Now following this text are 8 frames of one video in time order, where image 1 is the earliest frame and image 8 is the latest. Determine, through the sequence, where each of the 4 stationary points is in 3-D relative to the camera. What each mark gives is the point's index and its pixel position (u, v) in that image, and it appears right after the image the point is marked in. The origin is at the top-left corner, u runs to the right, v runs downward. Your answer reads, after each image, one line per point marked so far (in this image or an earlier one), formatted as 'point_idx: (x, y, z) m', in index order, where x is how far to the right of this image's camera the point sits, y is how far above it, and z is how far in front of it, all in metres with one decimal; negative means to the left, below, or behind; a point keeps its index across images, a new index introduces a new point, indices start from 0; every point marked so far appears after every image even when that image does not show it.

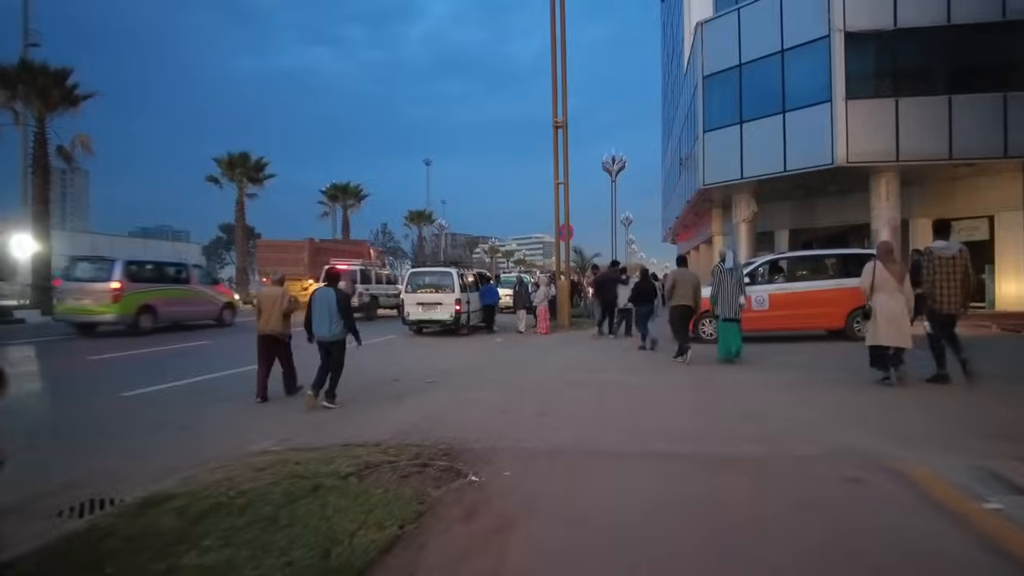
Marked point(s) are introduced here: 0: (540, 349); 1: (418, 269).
0: (+0.7, -1.4, +17.2) m
1: (-2.7, +0.5, +20.0) m
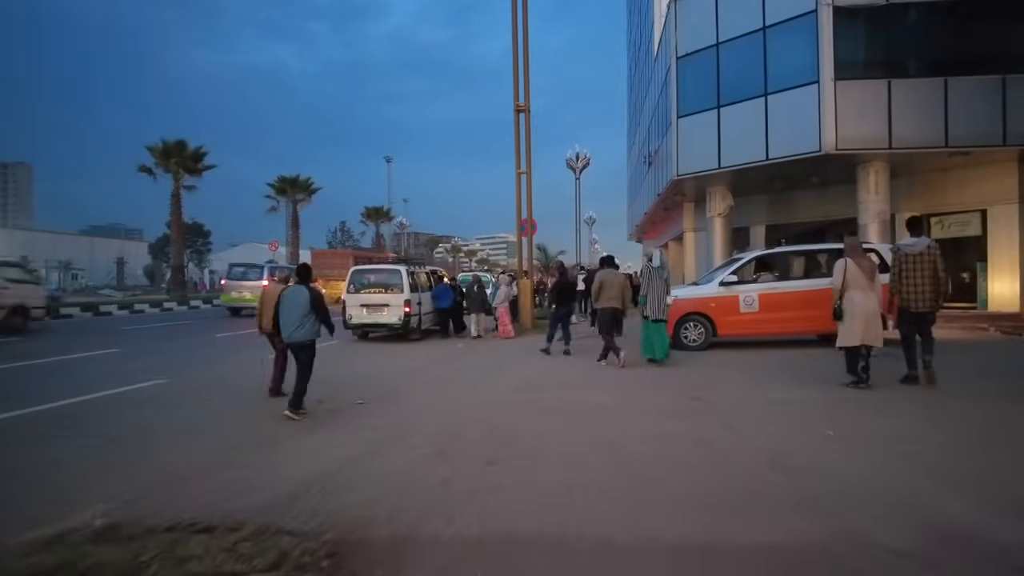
0: (-0.3, -1.4, +15.3) m
1: (-3.8, +0.6, +17.9) m
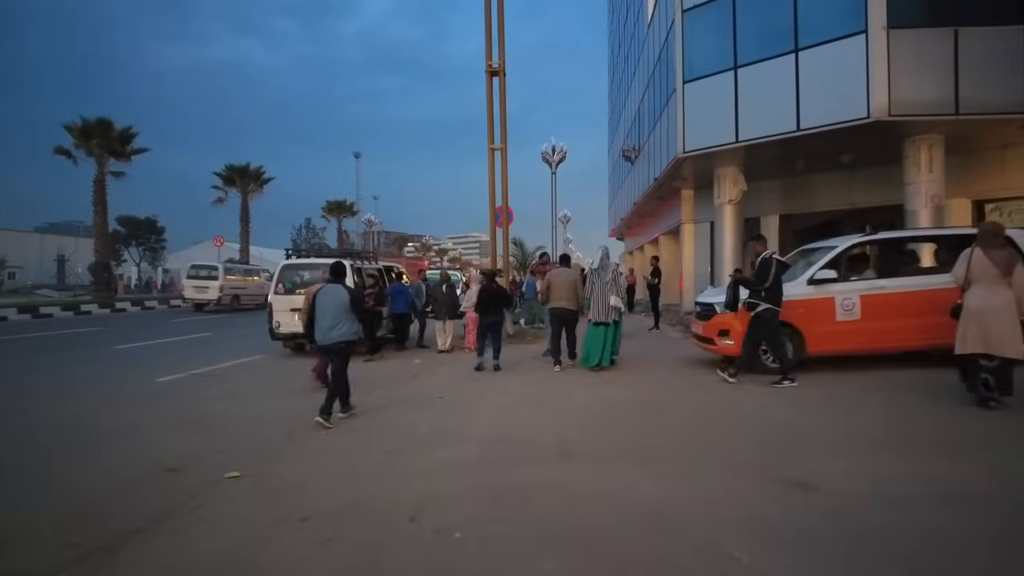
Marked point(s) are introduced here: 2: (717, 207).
0: (-0.7, -1.4, +11.9) m
1: (-4.4, +0.6, +14.3) m
2: (+5.2, +2.1, +18.1) m
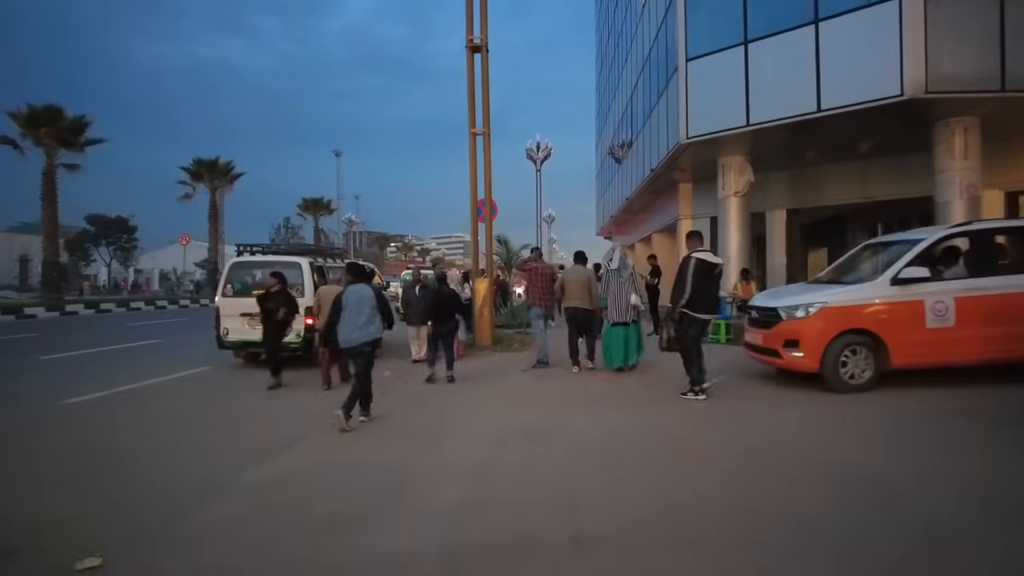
0: (-0.9, -1.5, +10.2) m
1: (-4.6, +0.5, +12.5) m
2: (+4.8, +2.0, +16.5) m
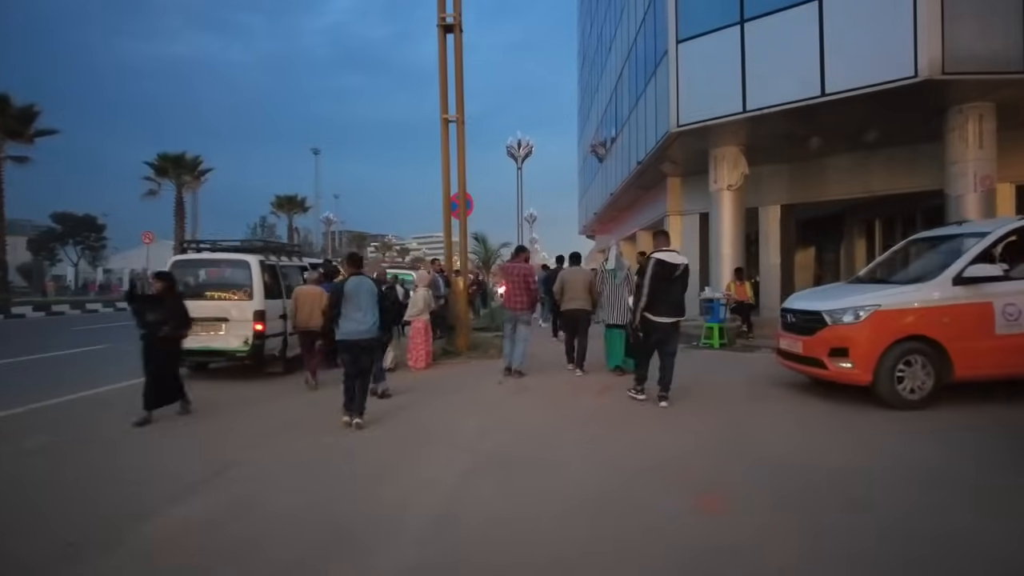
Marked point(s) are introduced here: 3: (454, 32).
0: (-1.3, -1.5, +8.9) m
1: (-5.0, +0.5, +11.2) m
2: (+4.3, +2.0, +15.4) m
3: (-1.1, +4.9, +13.7) m
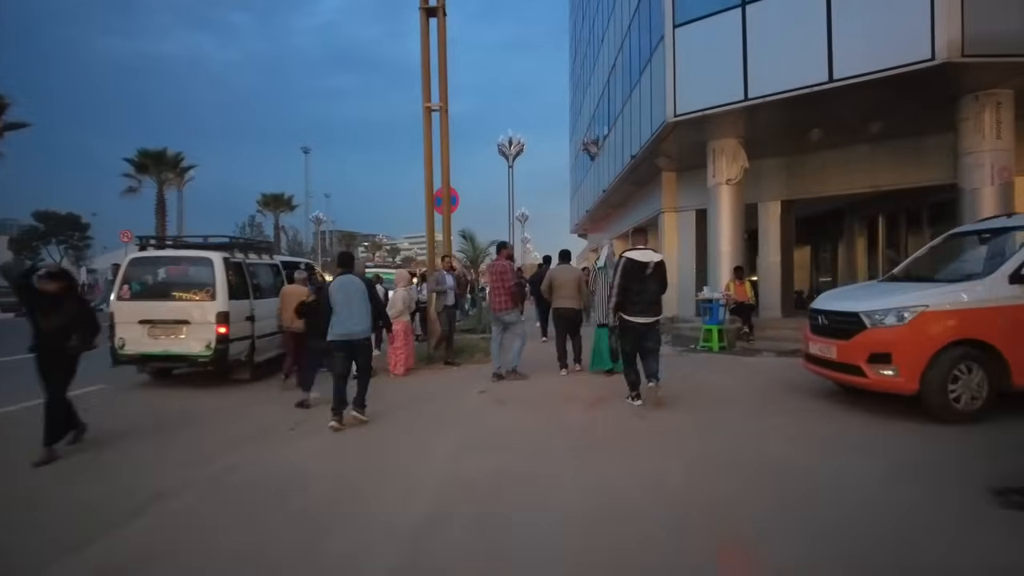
0: (-1.5, -1.5, +8.1) m
1: (-5.2, +0.5, +10.3) m
2: (+4.0, +2.0, +14.7) m
3: (-1.3, +4.9, +12.9) m
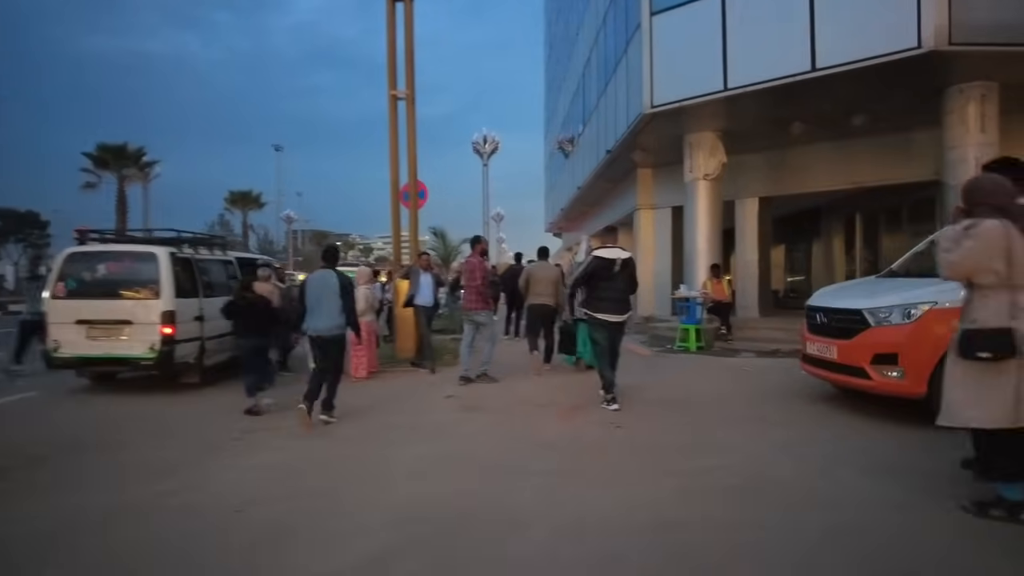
0: (-1.8, -1.4, +7.5) m
1: (-5.7, +0.5, +9.6) m
2: (+3.5, +2.1, +14.2) m
3: (-1.8, +4.9, +12.2) m
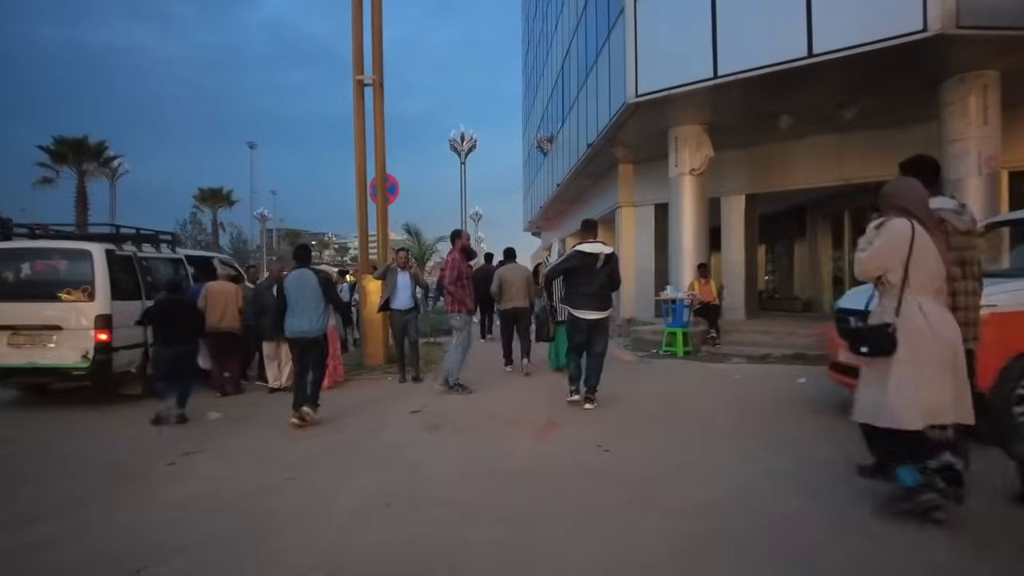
0: (-2.1, -1.5, +6.7) m
1: (-6.0, +0.5, +8.6) m
2: (+3.0, +2.0, +13.6) m
3: (-2.2, +4.9, +11.4) m
